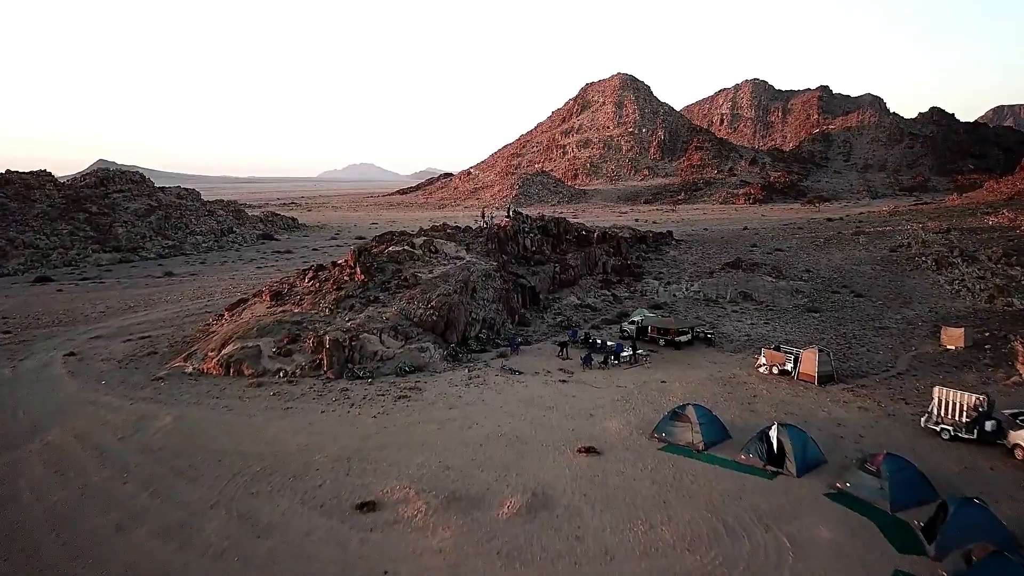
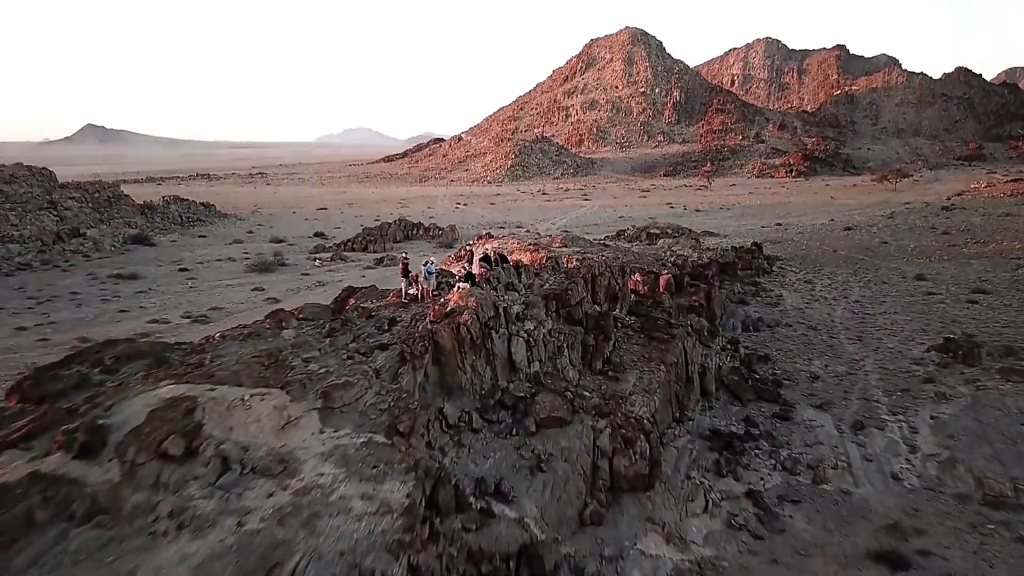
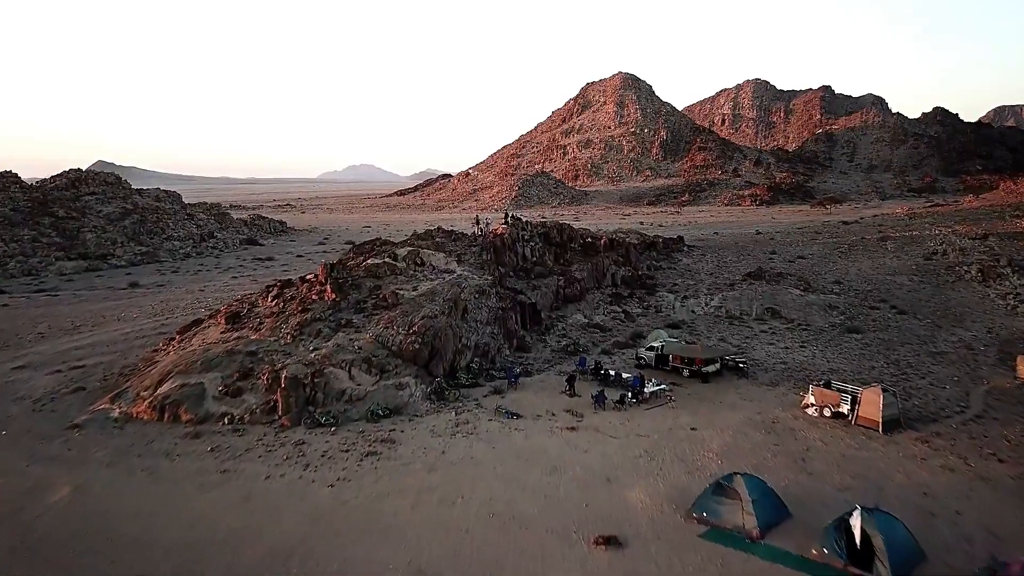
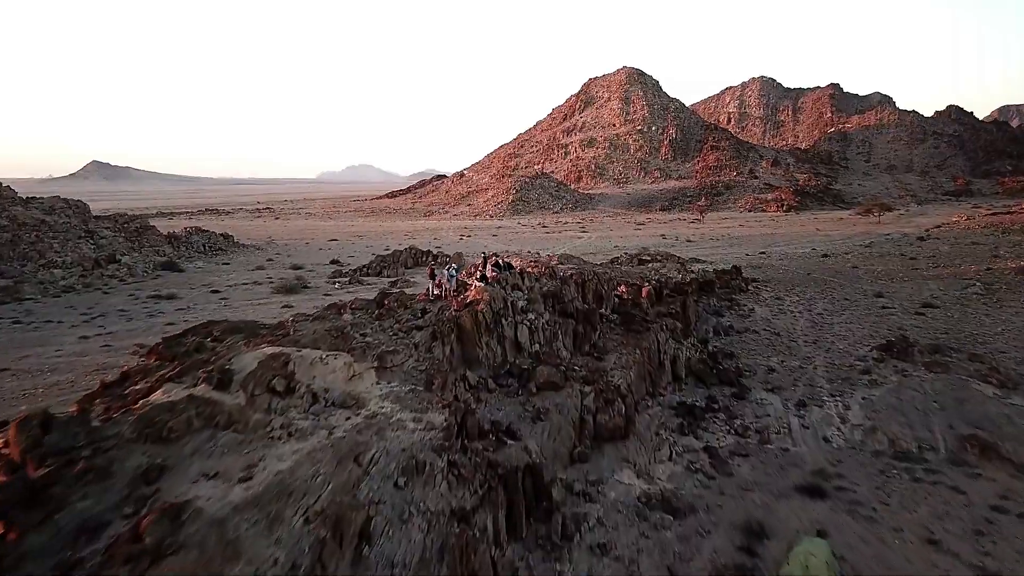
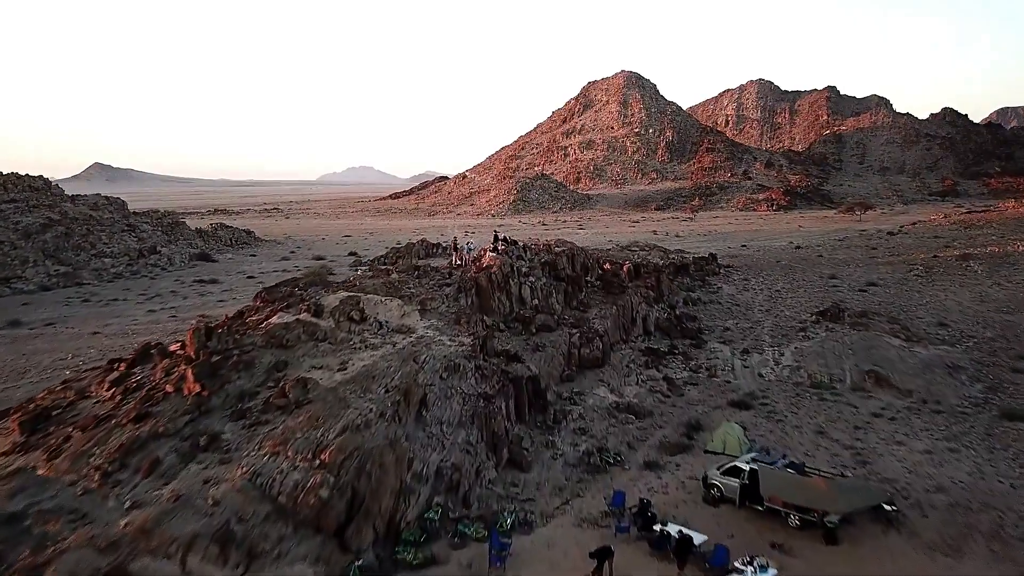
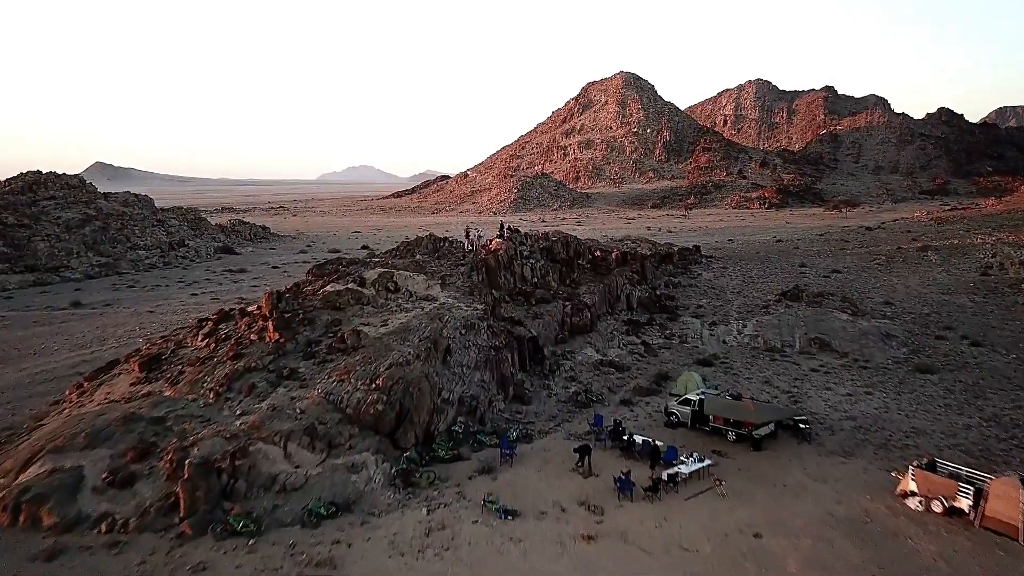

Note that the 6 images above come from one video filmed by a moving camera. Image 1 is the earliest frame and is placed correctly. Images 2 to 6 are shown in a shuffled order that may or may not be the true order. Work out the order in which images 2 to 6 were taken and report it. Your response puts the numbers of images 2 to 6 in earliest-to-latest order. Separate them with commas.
3, 6, 5, 4, 2
